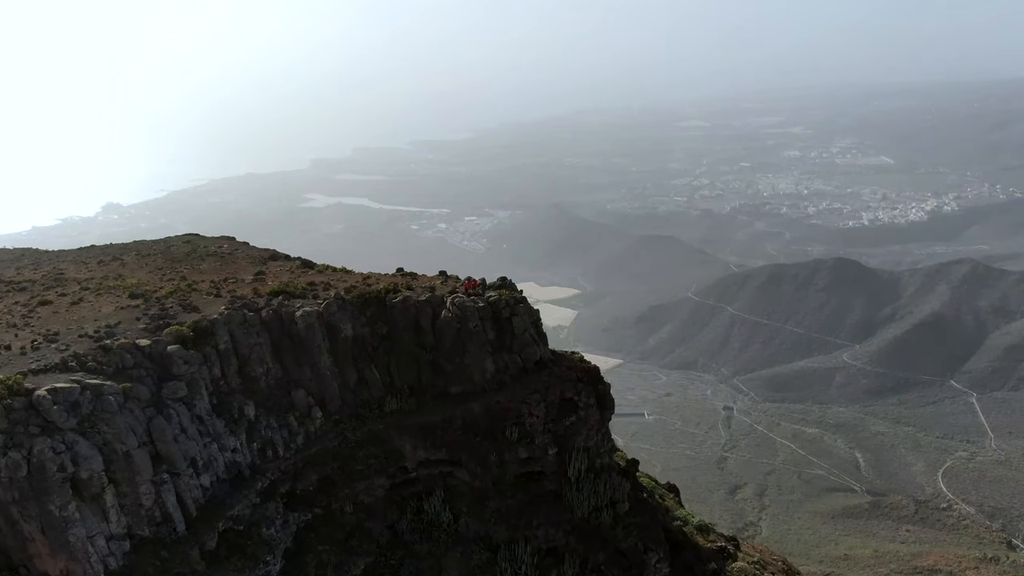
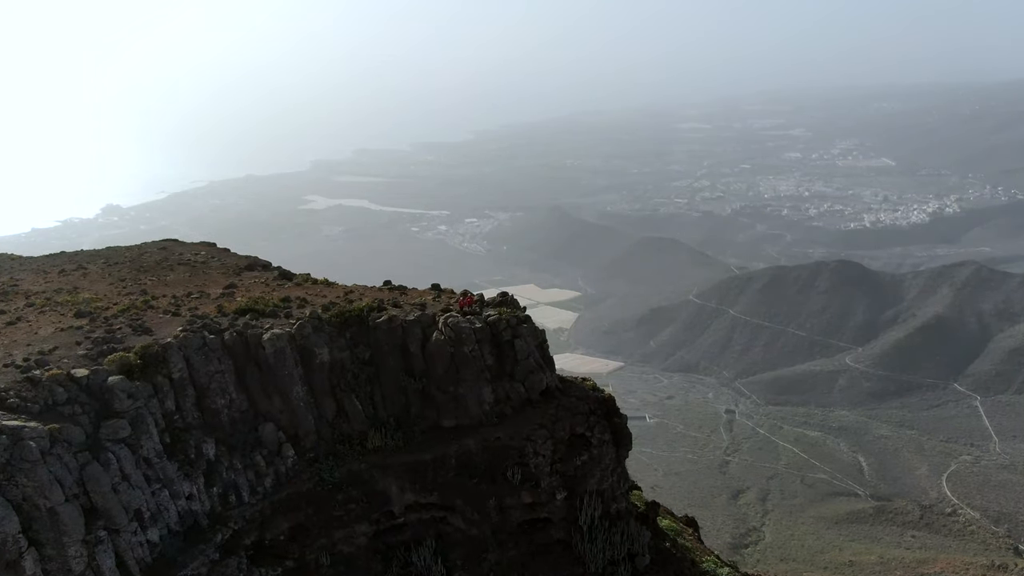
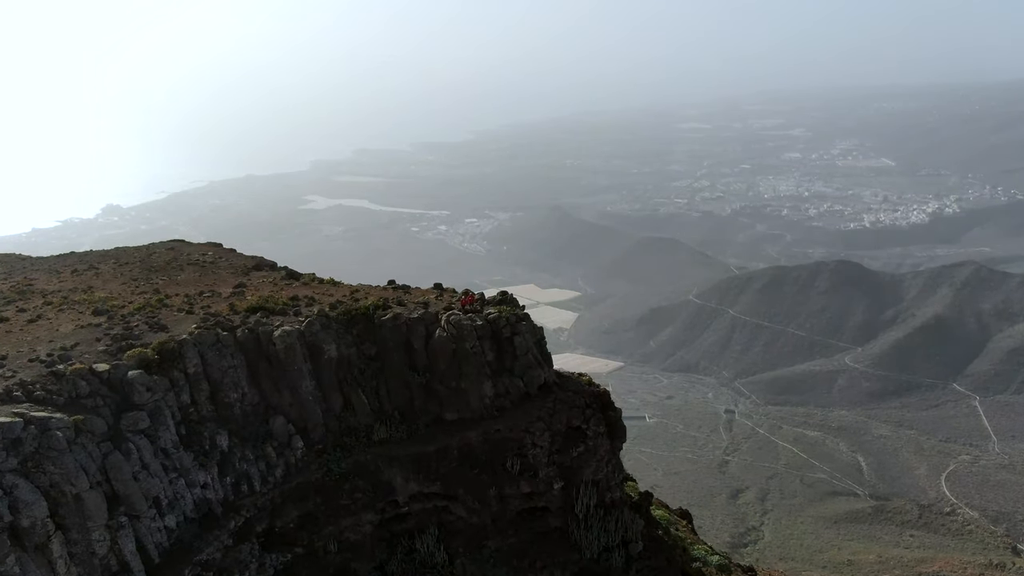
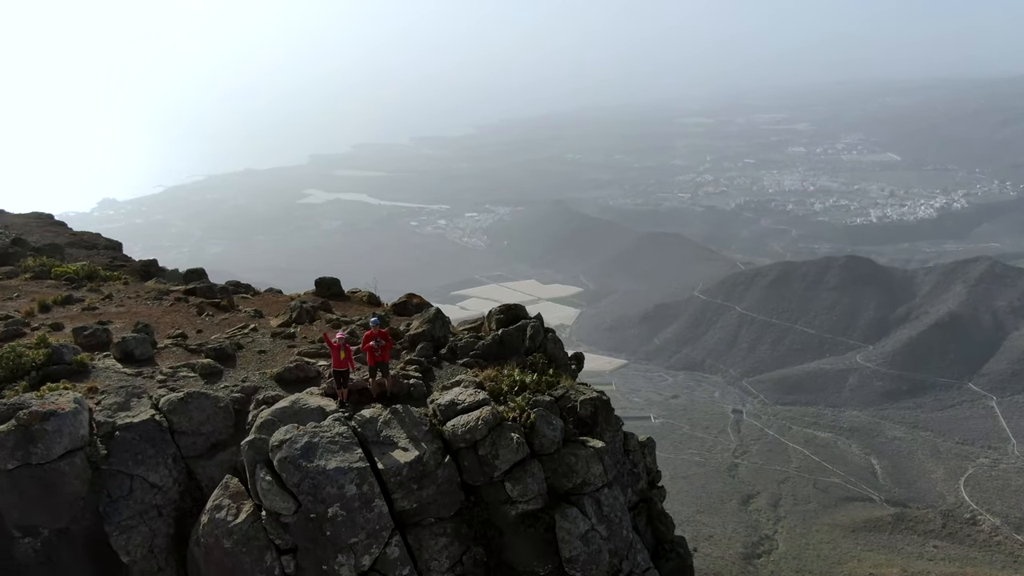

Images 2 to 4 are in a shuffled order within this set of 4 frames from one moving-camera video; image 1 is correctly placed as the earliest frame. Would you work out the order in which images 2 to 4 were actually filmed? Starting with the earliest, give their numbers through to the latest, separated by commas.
3, 2, 4
